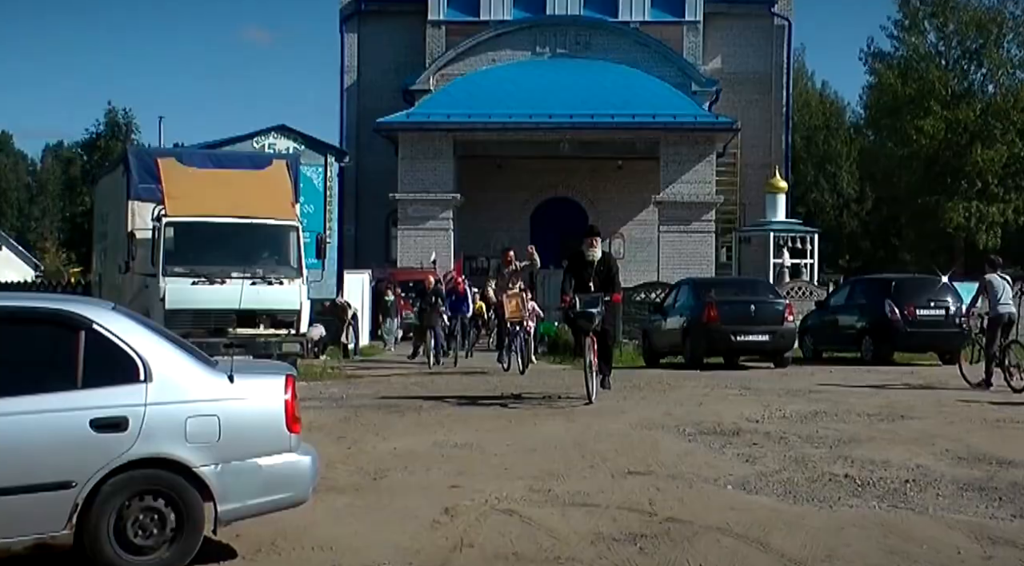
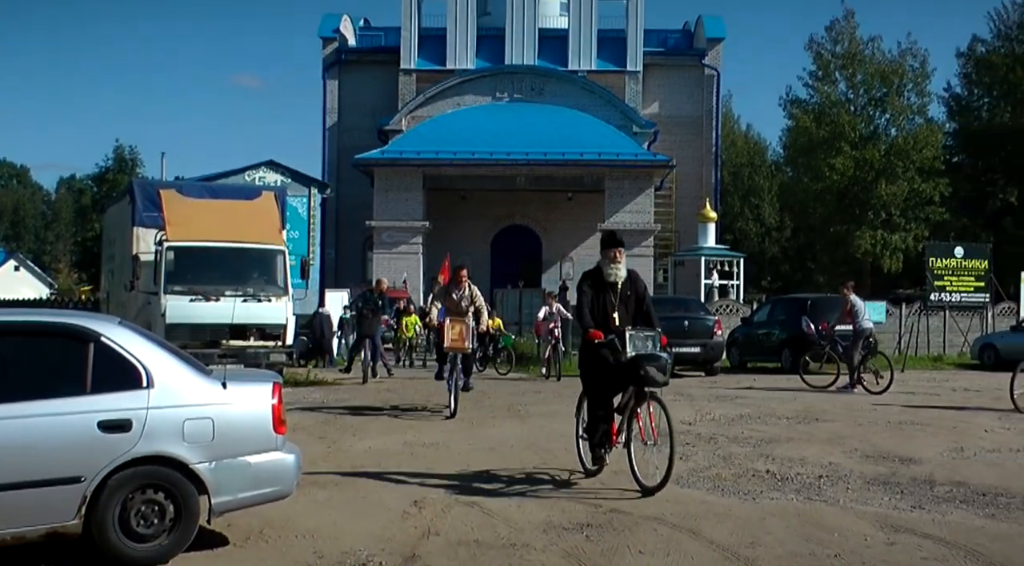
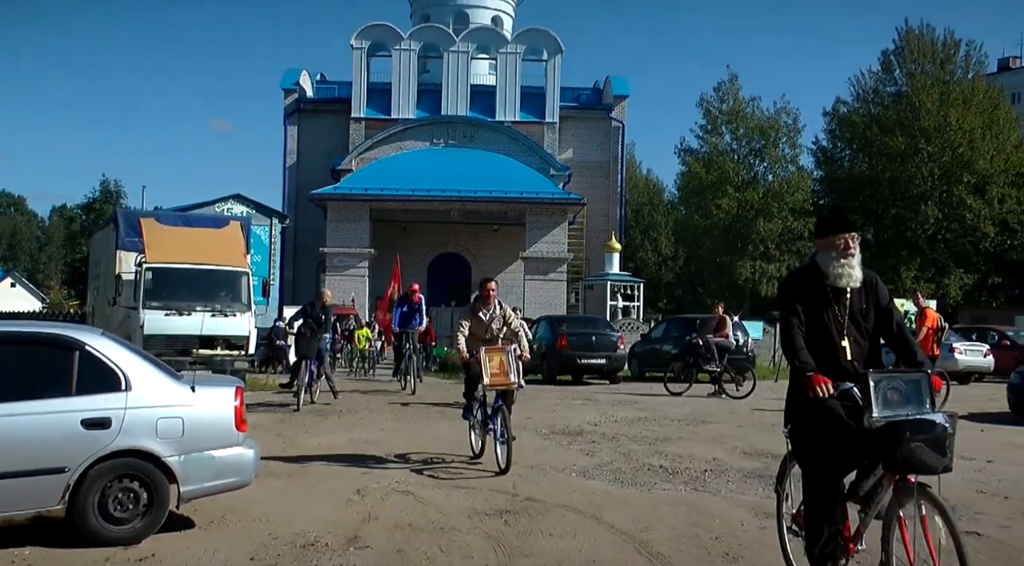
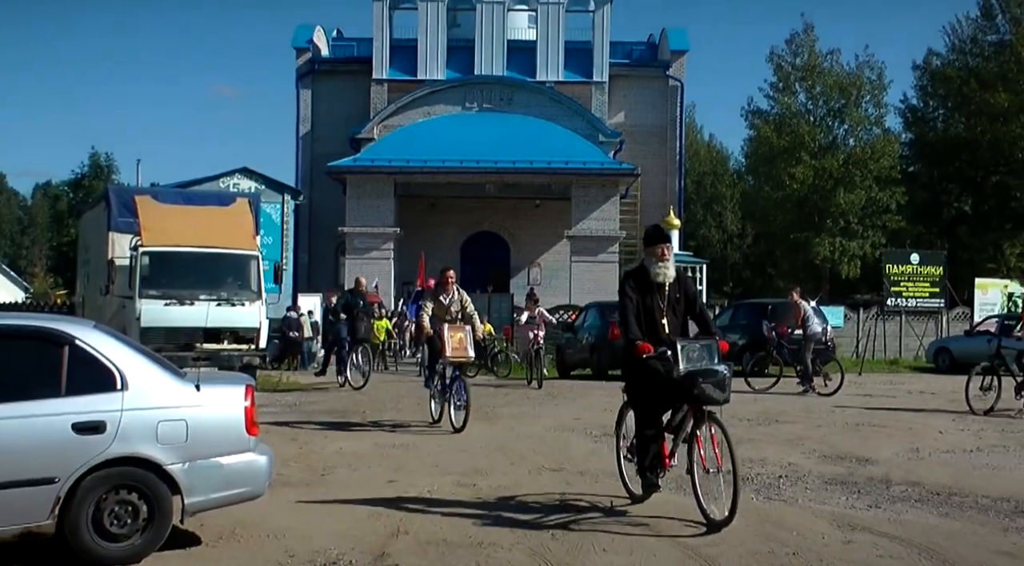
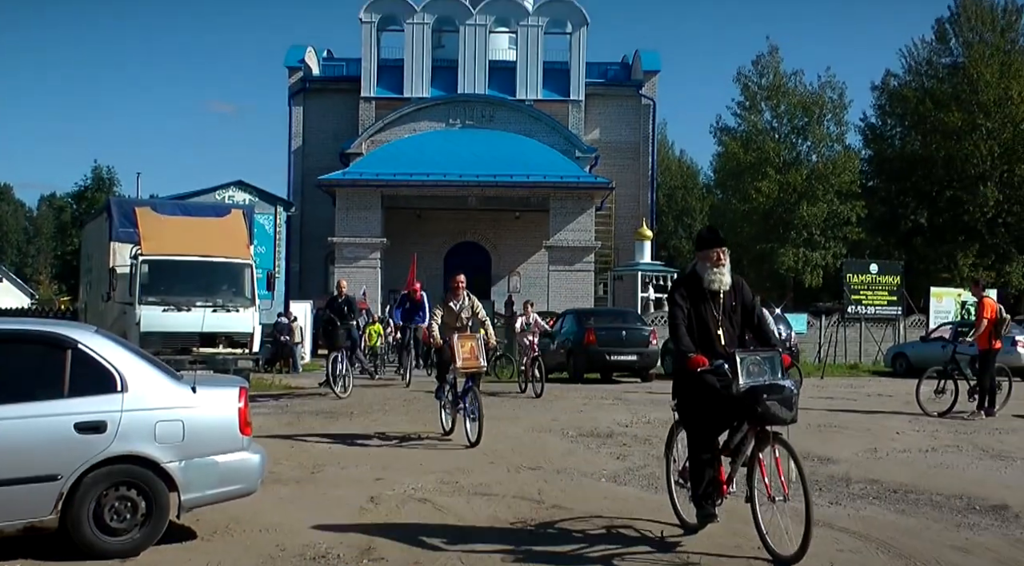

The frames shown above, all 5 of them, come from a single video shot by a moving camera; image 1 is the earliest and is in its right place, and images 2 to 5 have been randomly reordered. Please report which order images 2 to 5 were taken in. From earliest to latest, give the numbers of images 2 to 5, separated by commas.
2, 4, 5, 3
